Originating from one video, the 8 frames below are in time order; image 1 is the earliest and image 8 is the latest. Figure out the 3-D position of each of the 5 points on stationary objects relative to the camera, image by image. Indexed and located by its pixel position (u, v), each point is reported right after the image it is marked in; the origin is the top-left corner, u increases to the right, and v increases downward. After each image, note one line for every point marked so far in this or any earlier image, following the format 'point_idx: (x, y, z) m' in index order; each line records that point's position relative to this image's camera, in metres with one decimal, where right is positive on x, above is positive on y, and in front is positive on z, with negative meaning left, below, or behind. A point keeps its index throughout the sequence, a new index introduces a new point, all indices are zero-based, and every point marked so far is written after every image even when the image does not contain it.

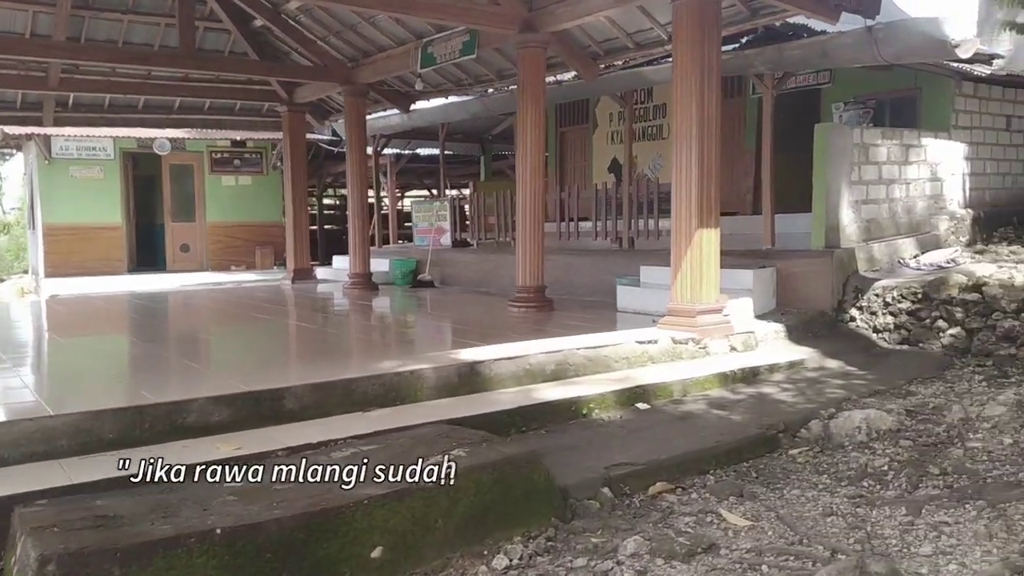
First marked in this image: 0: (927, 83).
0: (+4.6, +2.3, +8.8) m
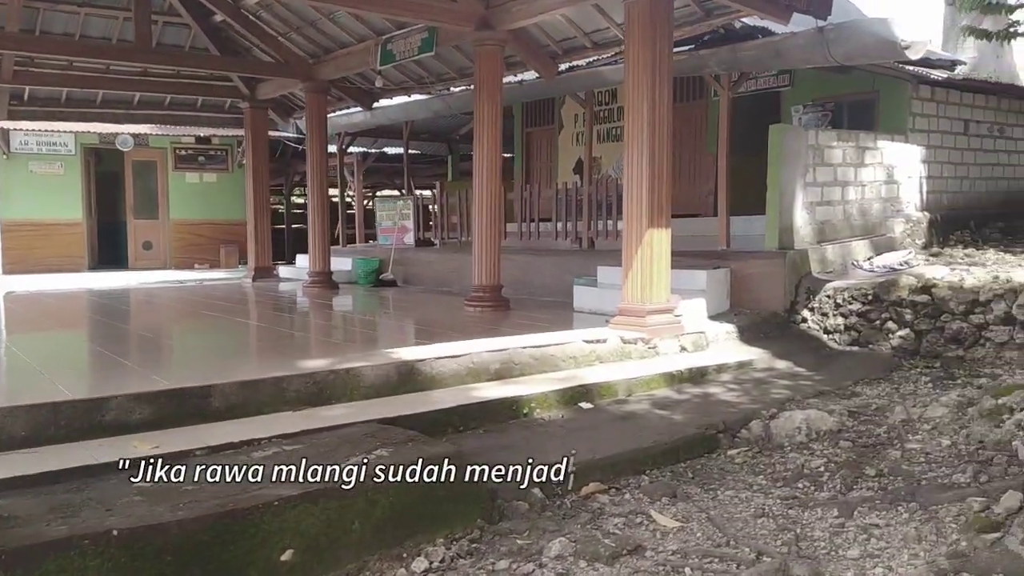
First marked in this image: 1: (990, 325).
0: (+4.2, +2.2, +8.8) m
1: (+3.6, -0.3, +5.9) m
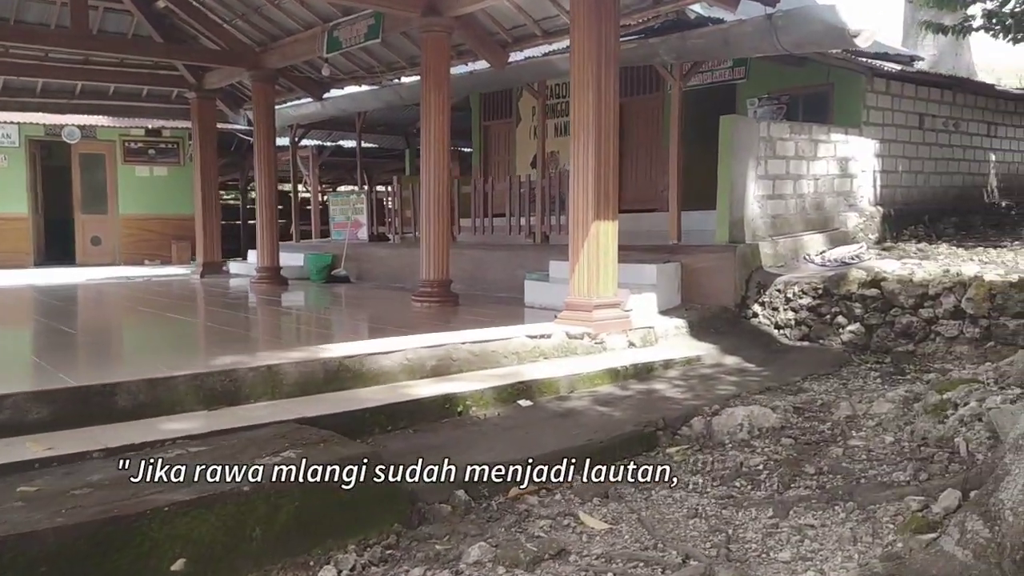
0: (+3.6, +2.3, +8.8) m
1: (+3.2, -0.2, +5.9) m
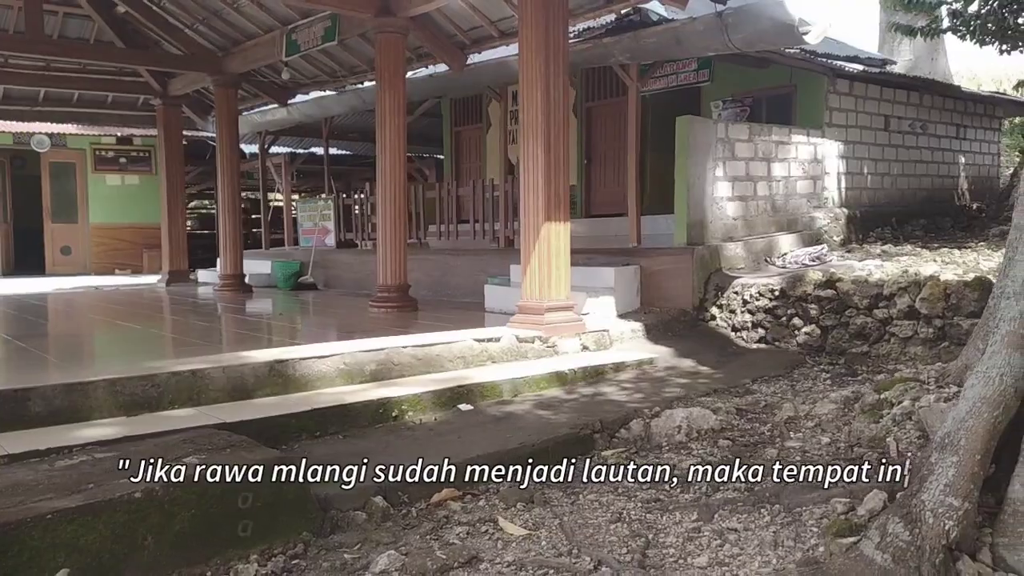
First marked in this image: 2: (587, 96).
0: (+3.2, +2.3, +8.7) m
1: (+2.8, -0.2, +5.8) m
2: (+1.1, +2.7, +11.1) m
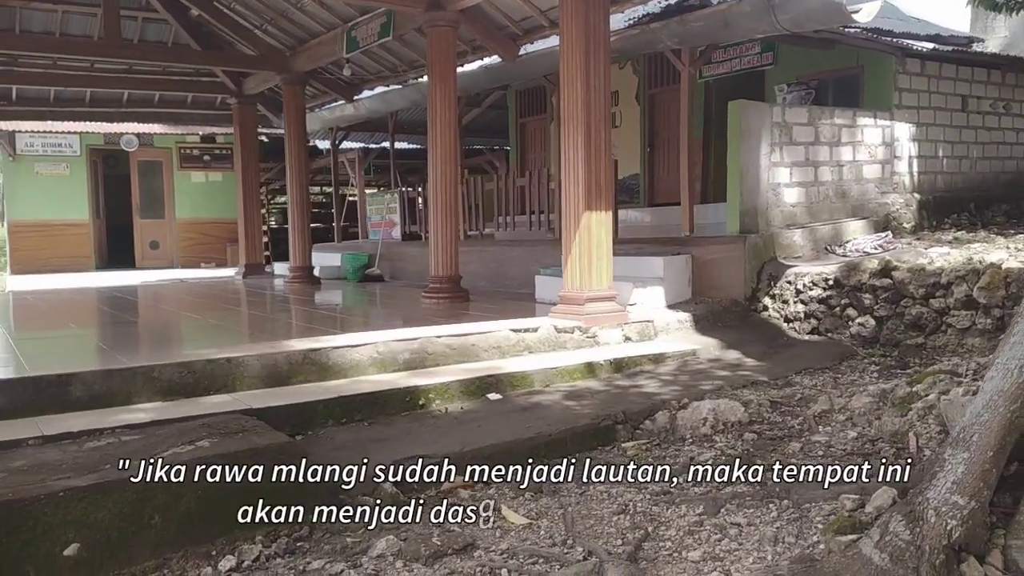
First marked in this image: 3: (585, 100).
0: (+3.8, +2.4, +8.3) m
1: (+3.0, -0.1, +5.4) m
2: (+1.9, +2.8, +10.9) m
3: (+0.6, +1.4, +6.0) m
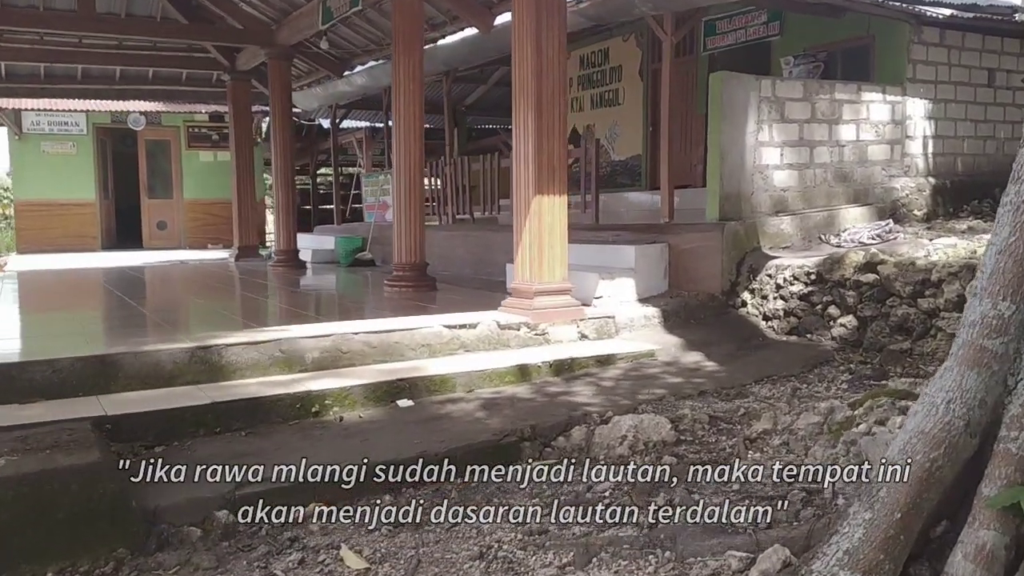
0: (+3.5, +2.4, +7.5) m
1: (+2.6, -0.1, +4.7) m
2: (+1.8, +3.0, +10.2) m
3: (+0.2, +1.5, +5.4) m
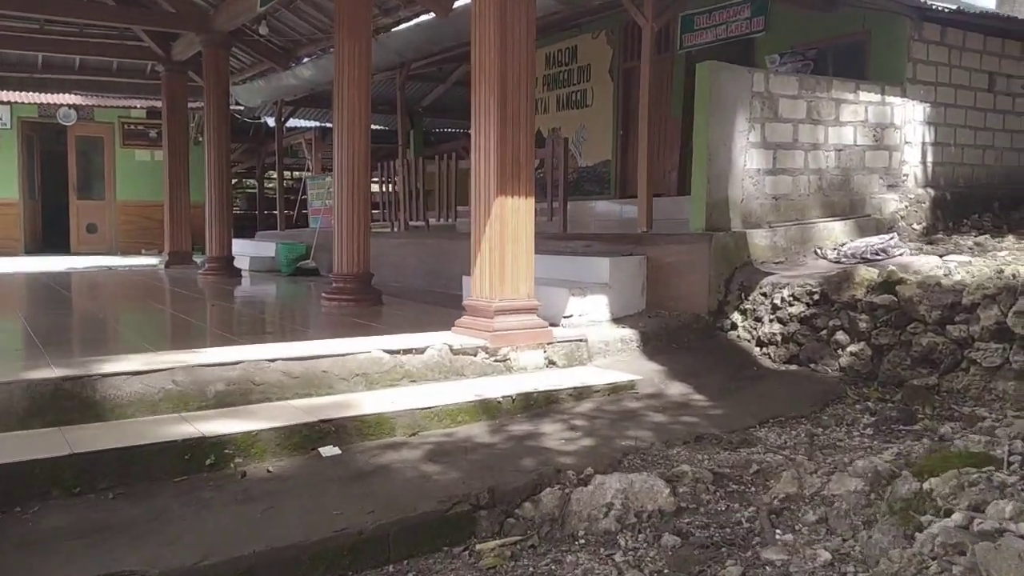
0: (+3.2, +2.3, +6.9) m
1: (+2.4, -0.3, +4.0) m
2: (+1.3, +2.8, +9.5) m
3: (-0.1, +1.4, +4.6) m
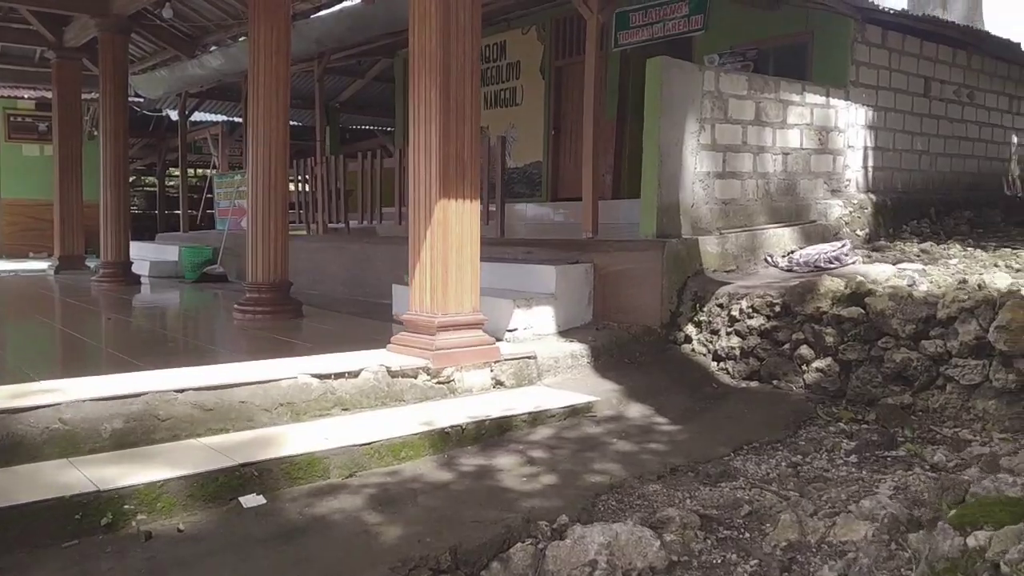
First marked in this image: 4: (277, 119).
0: (+2.6, +2.2, +6.7) m
1: (+2.1, -0.3, +3.8) m
2: (+0.5, +2.7, +9.2) m
3: (-0.4, +1.3, +4.1) m
4: (-1.7, +1.2, +5.9) m
